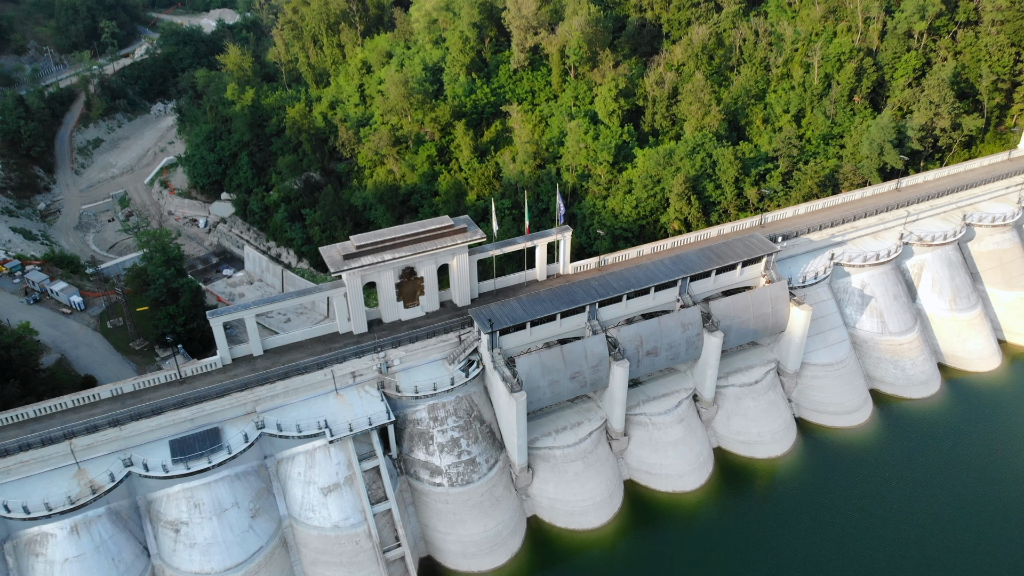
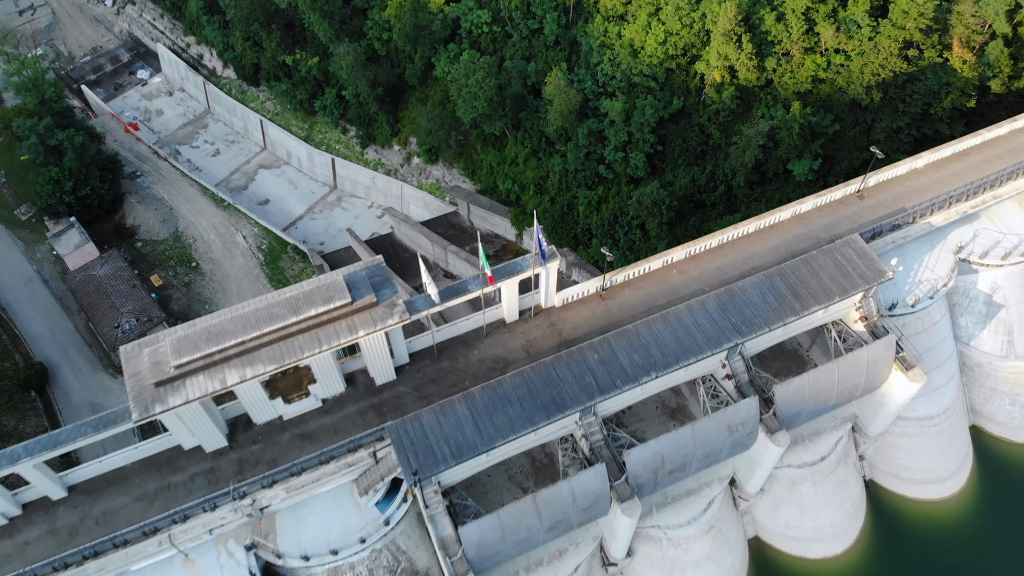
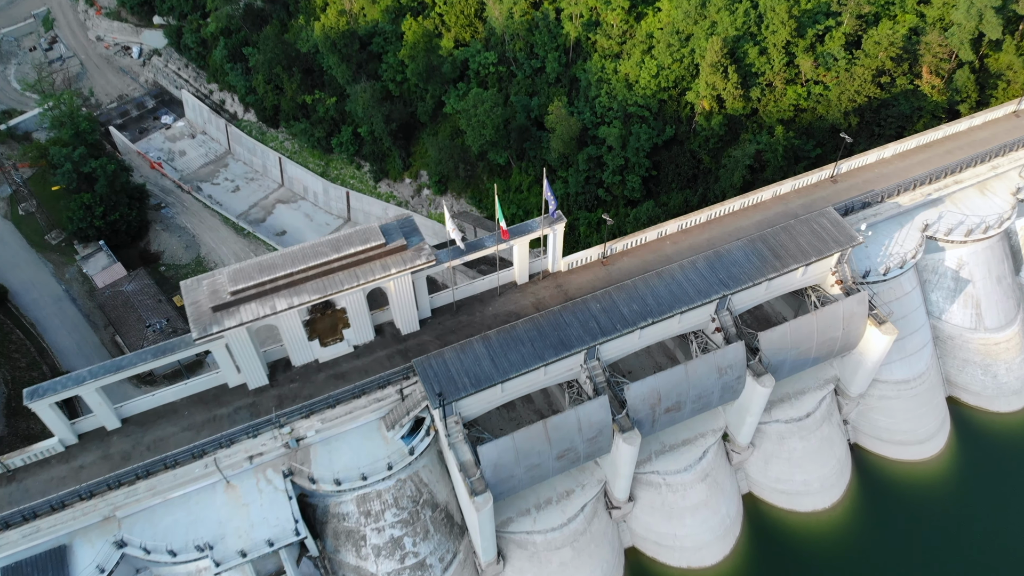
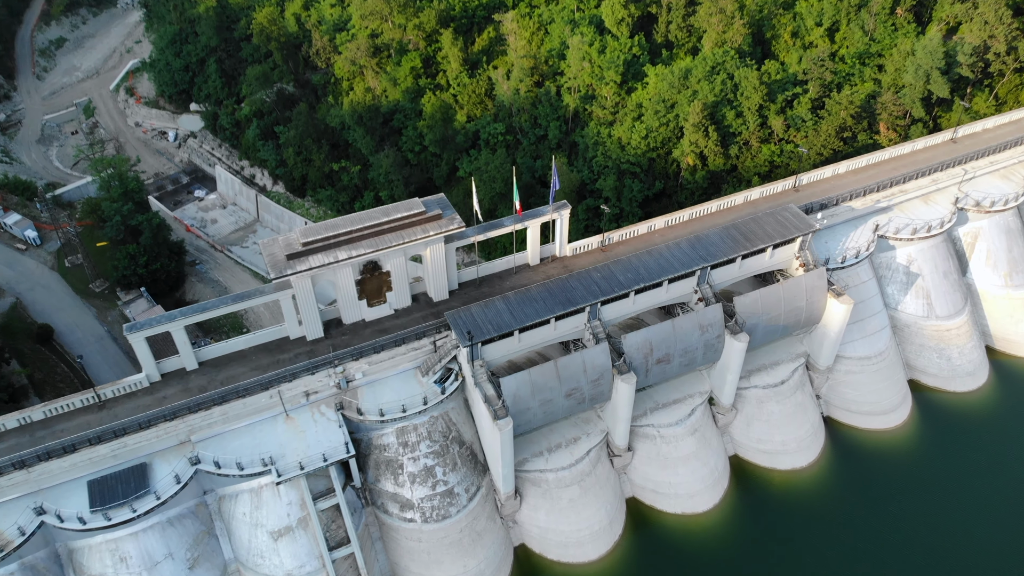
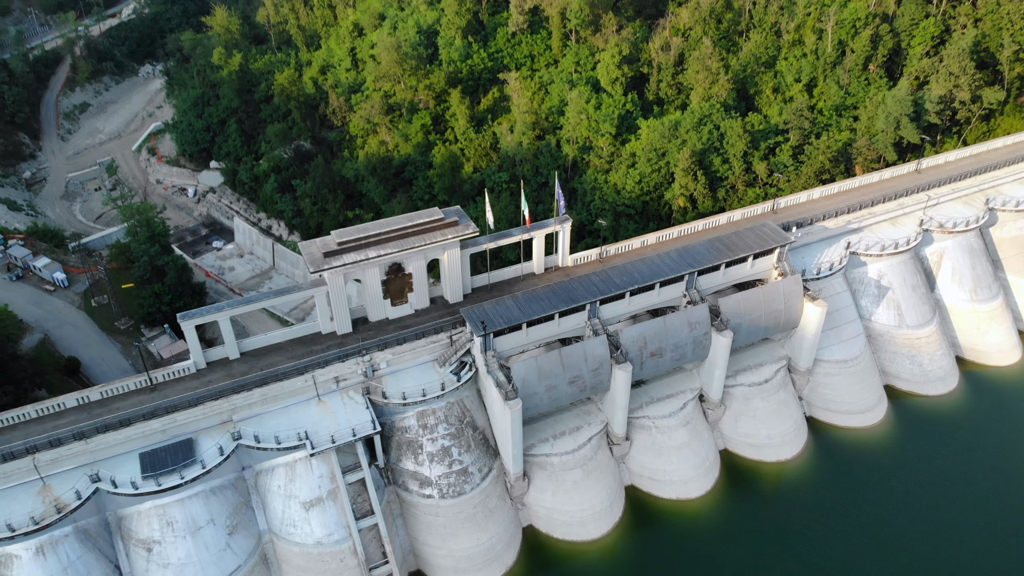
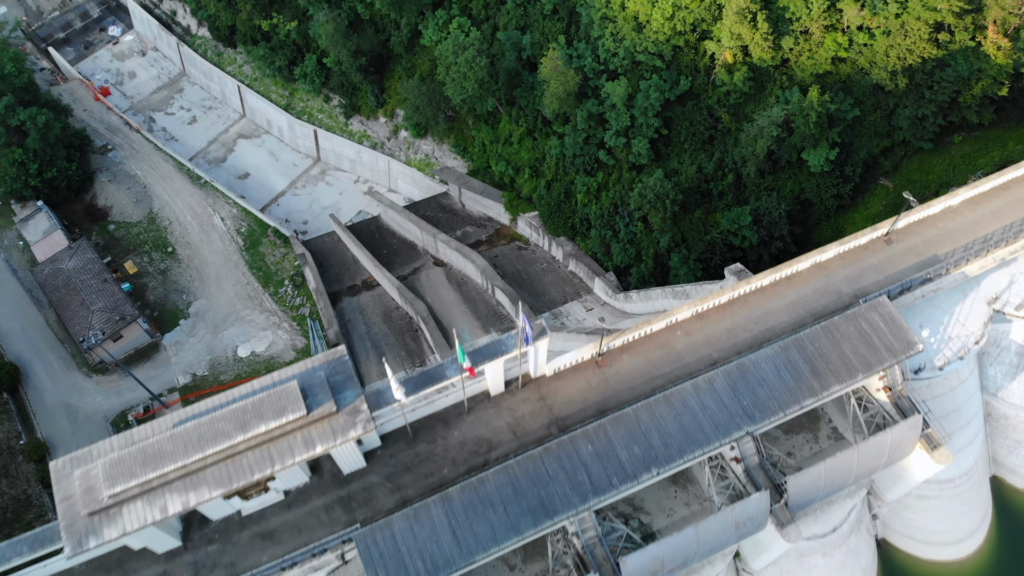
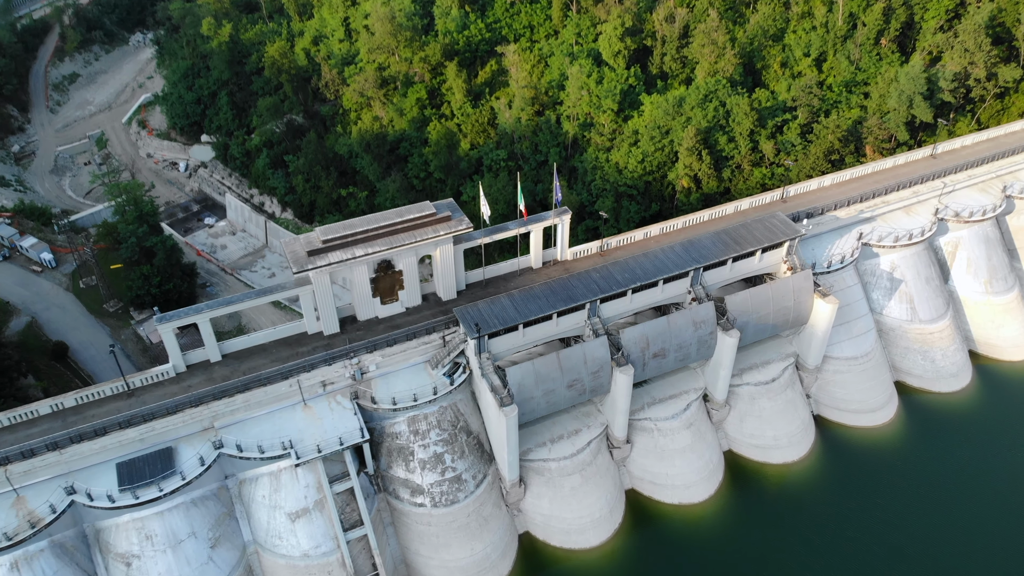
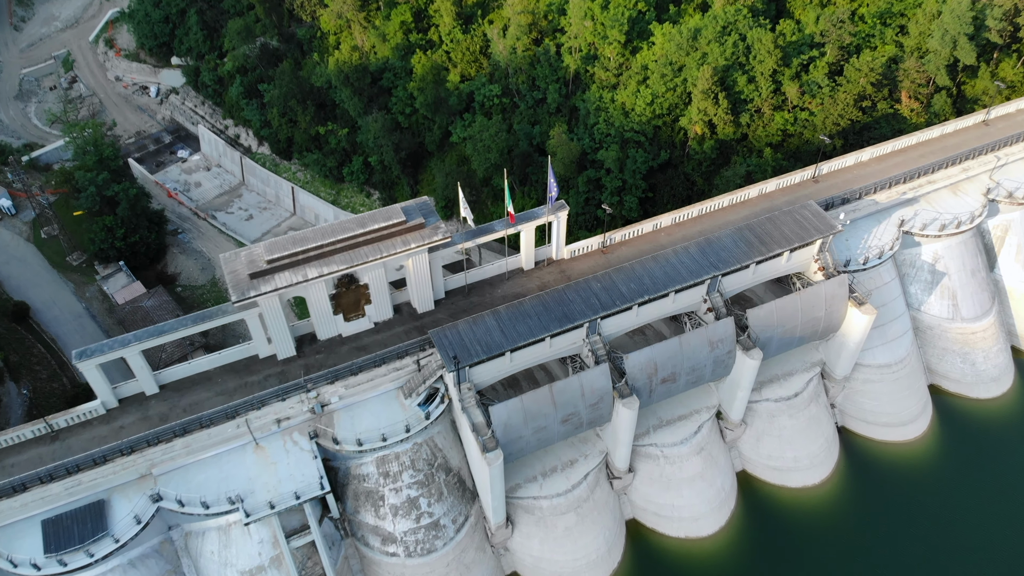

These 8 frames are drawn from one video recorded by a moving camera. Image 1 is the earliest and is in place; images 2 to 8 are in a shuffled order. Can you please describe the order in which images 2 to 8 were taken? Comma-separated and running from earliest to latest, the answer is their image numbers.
5, 7, 4, 8, 3, 2, 6
